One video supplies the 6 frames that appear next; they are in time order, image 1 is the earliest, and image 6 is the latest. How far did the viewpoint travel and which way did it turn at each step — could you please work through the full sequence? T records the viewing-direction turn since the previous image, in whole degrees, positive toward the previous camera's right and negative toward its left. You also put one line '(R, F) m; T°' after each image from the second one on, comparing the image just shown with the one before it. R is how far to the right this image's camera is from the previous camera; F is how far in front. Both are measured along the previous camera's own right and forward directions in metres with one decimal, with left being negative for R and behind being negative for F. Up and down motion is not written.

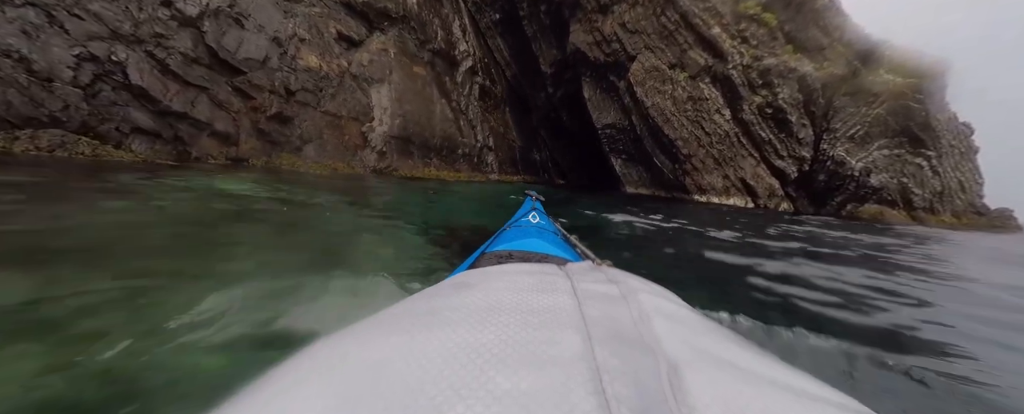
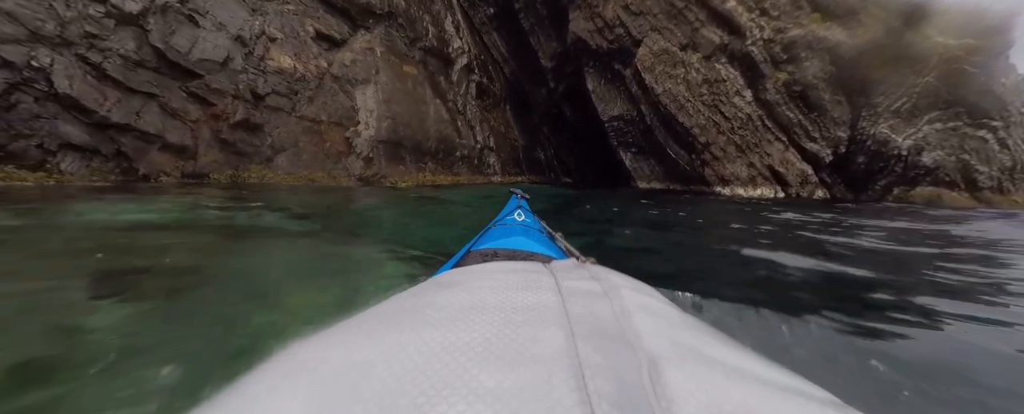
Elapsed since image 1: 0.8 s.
(+0.1, +0.3) m; -2°
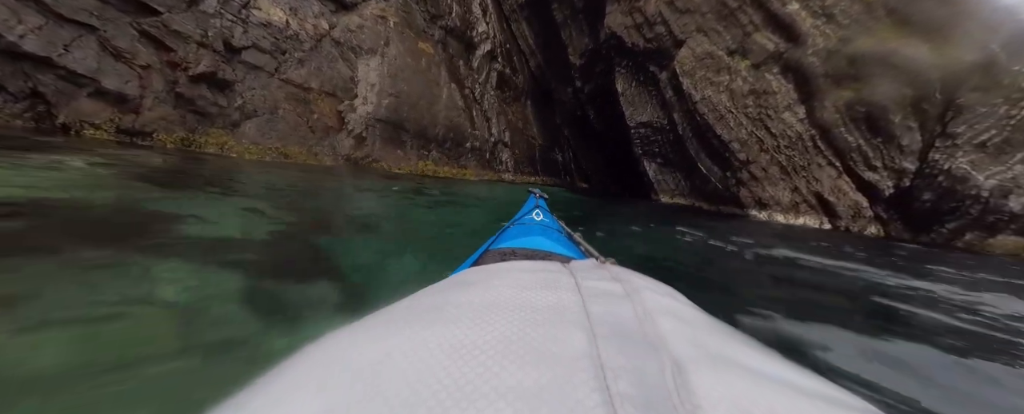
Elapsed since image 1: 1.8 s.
(0.0, +0.4) m; -2°
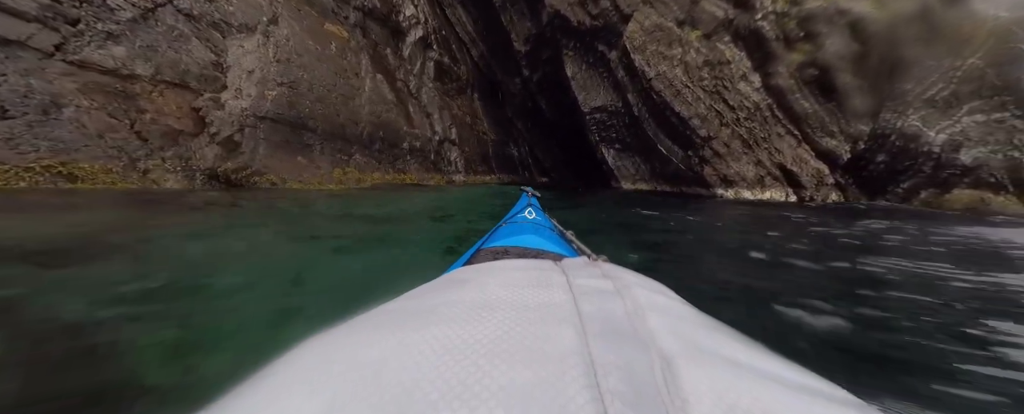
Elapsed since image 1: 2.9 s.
(+0.1, +0.5) m; +7°
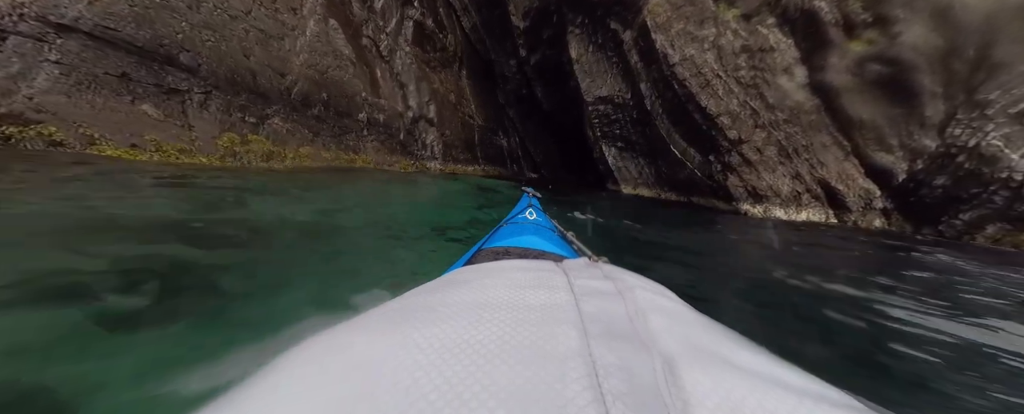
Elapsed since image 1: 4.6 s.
(0.0, +0.8) m; +3°
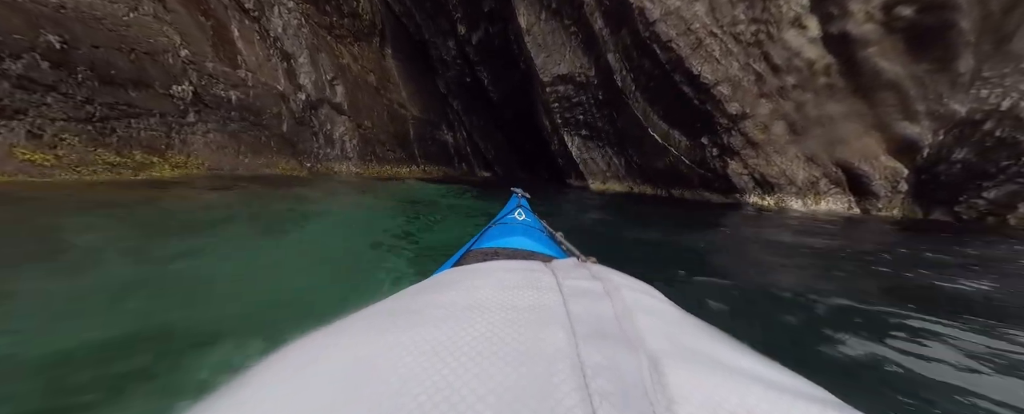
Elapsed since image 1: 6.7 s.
(+0.1, +1.0) m; +7°
